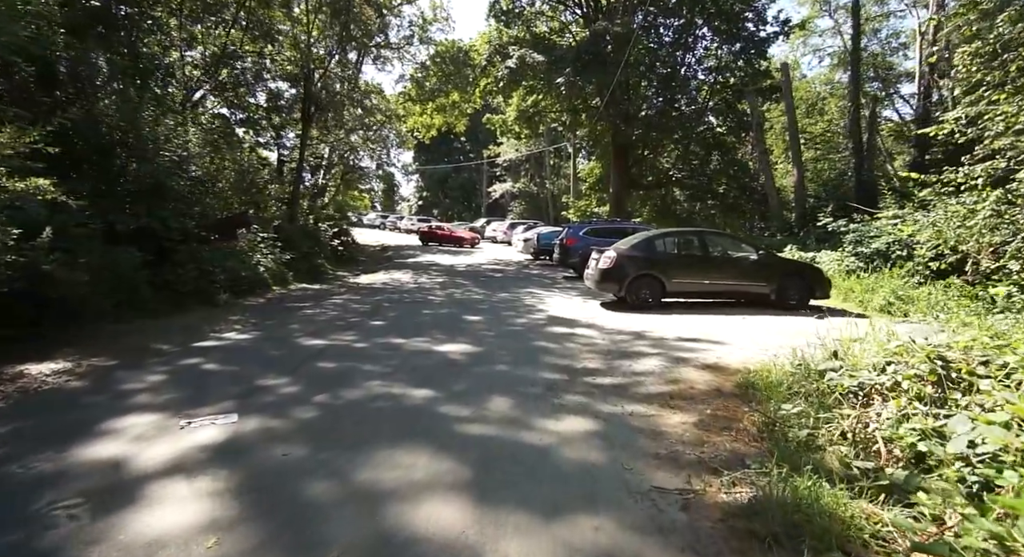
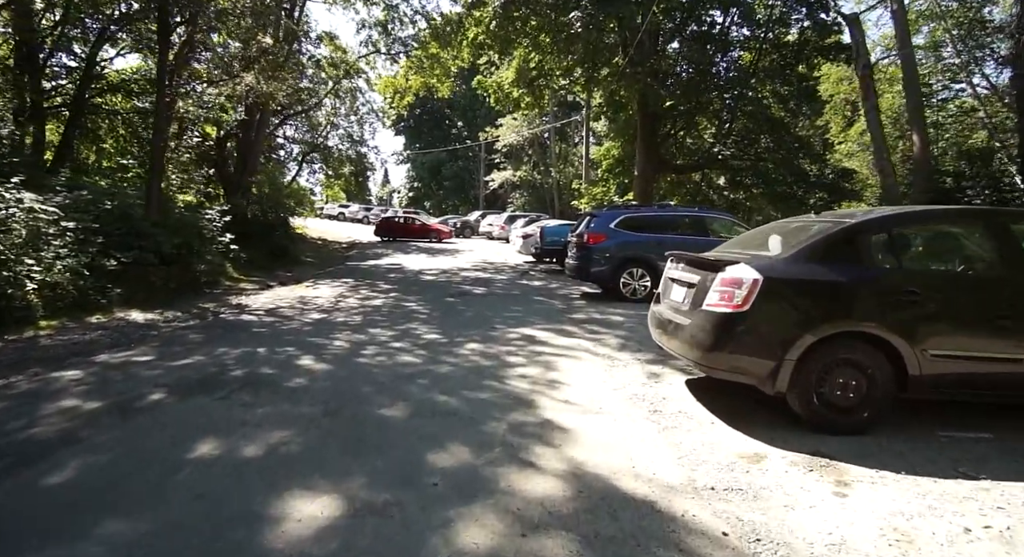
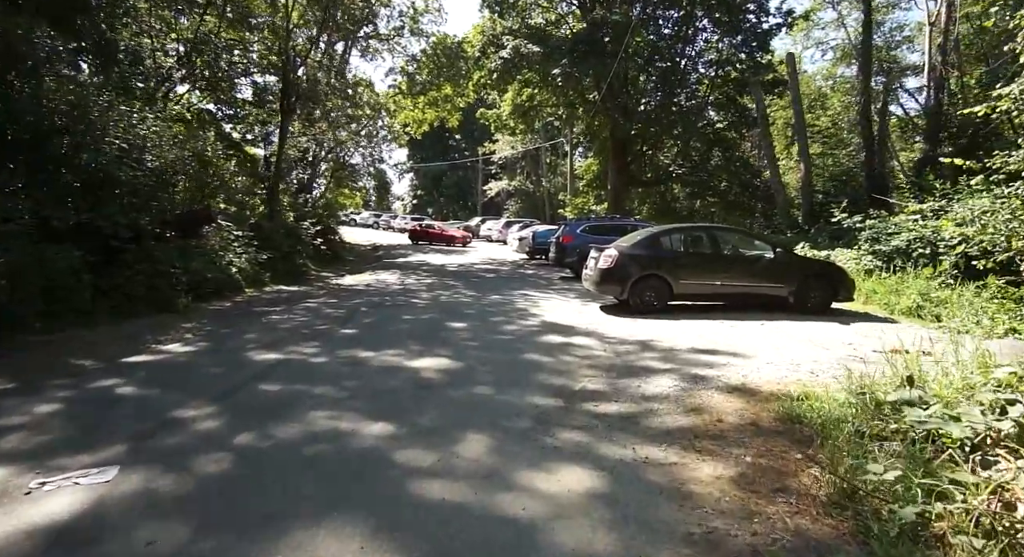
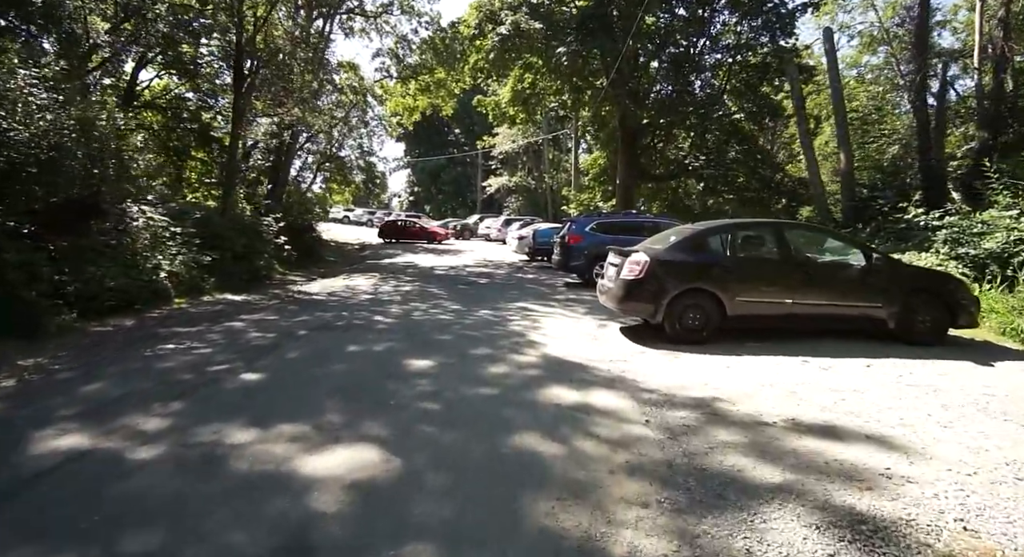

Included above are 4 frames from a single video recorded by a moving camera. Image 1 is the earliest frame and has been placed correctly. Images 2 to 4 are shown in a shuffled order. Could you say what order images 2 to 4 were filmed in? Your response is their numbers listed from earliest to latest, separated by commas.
3, 4, 2
